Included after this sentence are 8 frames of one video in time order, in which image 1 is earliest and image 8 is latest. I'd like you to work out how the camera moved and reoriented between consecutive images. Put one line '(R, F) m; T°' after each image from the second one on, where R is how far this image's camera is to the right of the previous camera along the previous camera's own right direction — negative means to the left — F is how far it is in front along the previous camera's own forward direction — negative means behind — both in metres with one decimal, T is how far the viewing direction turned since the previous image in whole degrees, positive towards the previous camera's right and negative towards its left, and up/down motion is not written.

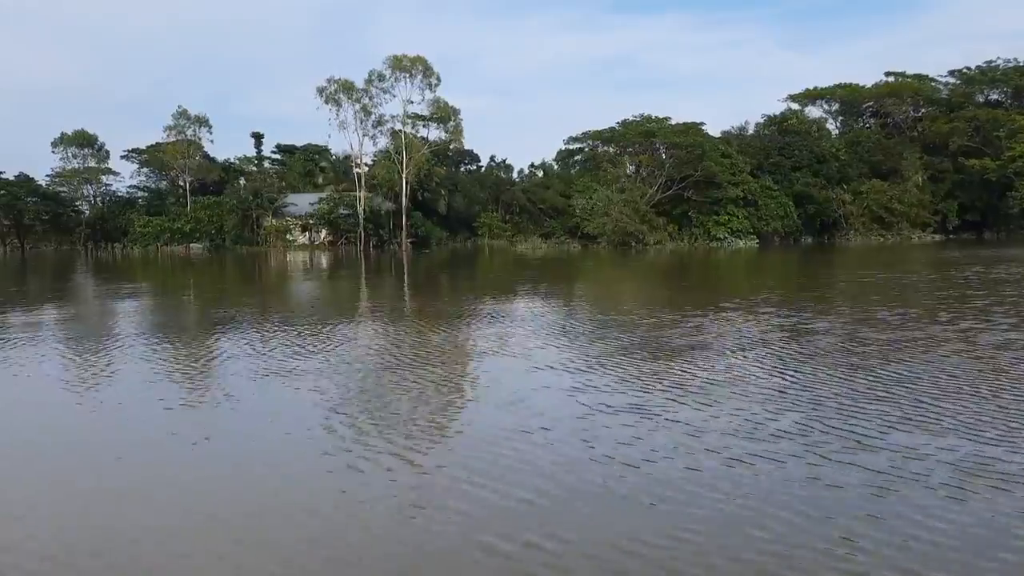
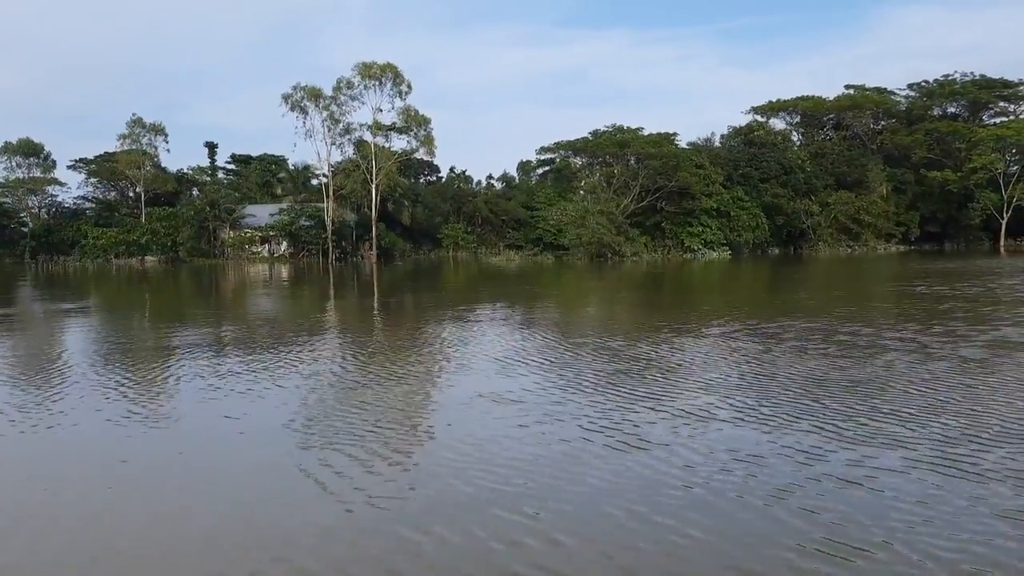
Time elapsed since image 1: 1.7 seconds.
(-0.4, +0.4) m; +3°
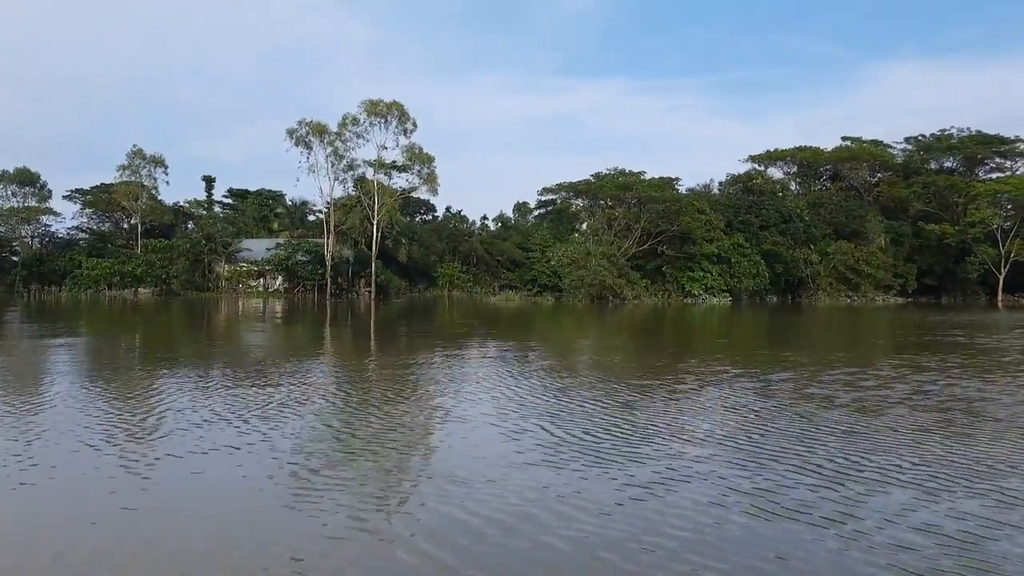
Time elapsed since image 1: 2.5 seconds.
(-0.2, +0.2) m; +1°
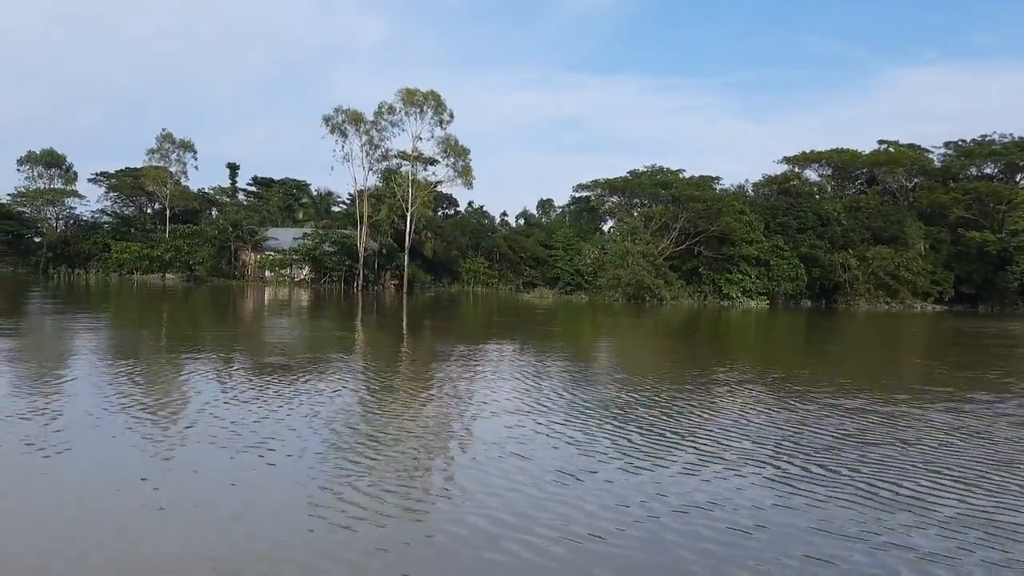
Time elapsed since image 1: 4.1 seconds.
(-0.5, +0.4) m; -1°
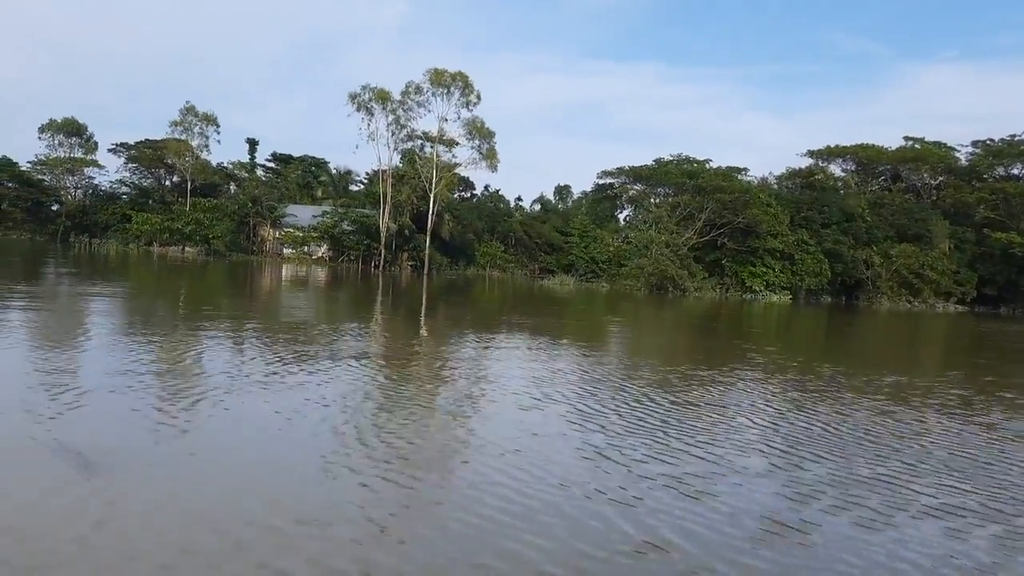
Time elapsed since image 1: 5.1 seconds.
(-0.3, +0.1) m; -1°
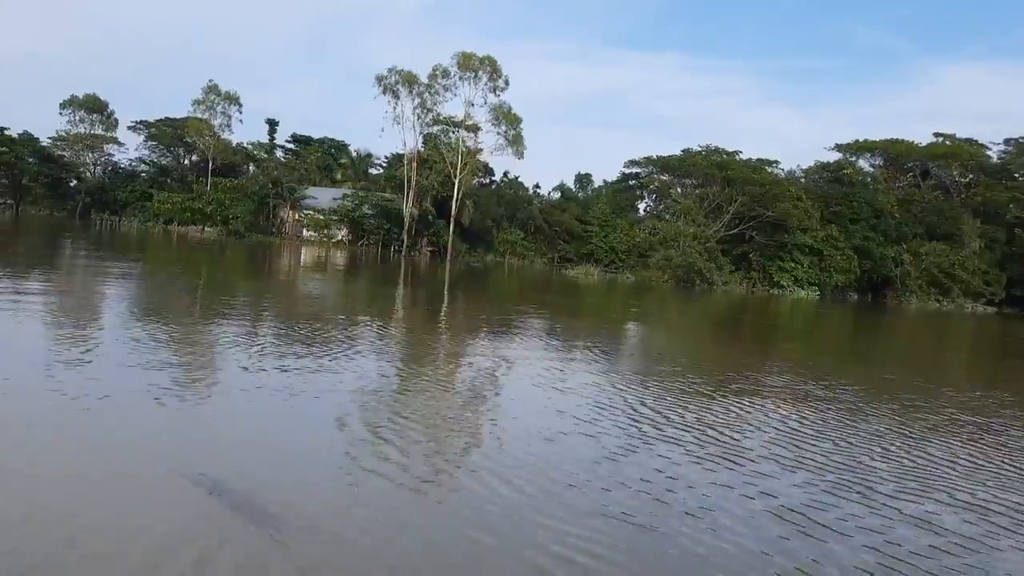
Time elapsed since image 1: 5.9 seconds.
(-0.3, +0.2) m; -1°
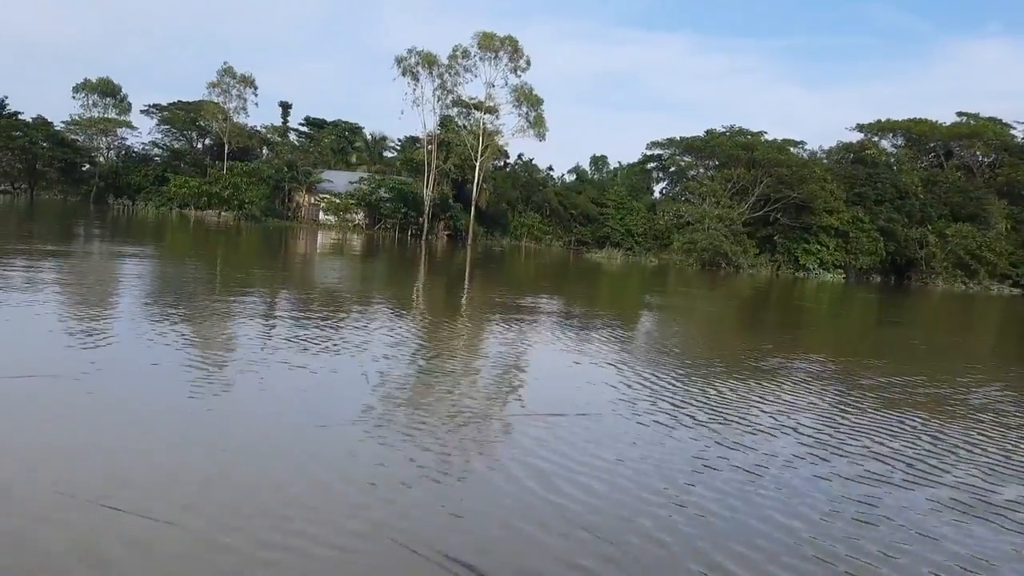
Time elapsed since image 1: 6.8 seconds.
(-0.3, +0.2) m; -1°
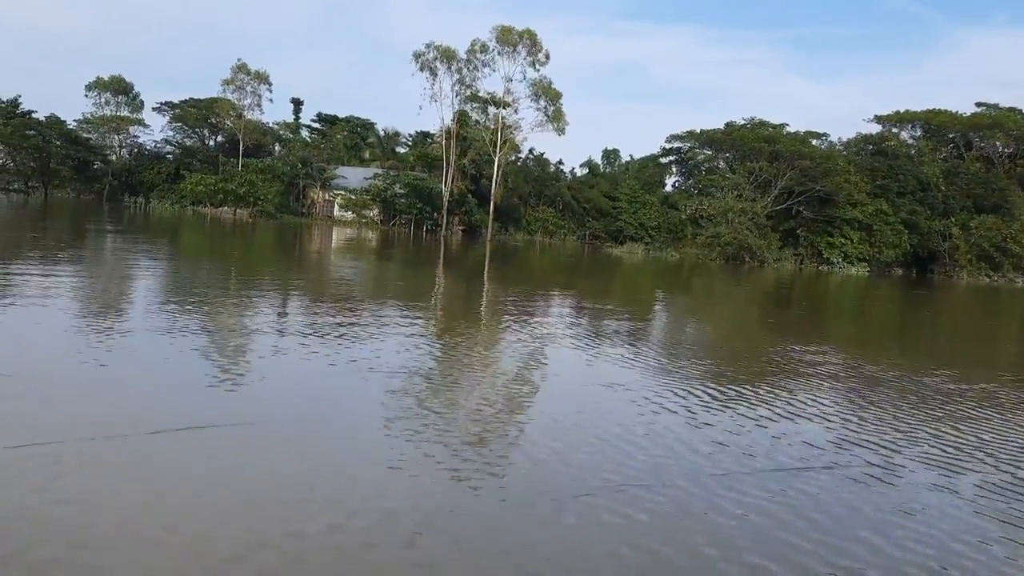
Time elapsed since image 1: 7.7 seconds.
(-0.3, +0.1) m; -1°
